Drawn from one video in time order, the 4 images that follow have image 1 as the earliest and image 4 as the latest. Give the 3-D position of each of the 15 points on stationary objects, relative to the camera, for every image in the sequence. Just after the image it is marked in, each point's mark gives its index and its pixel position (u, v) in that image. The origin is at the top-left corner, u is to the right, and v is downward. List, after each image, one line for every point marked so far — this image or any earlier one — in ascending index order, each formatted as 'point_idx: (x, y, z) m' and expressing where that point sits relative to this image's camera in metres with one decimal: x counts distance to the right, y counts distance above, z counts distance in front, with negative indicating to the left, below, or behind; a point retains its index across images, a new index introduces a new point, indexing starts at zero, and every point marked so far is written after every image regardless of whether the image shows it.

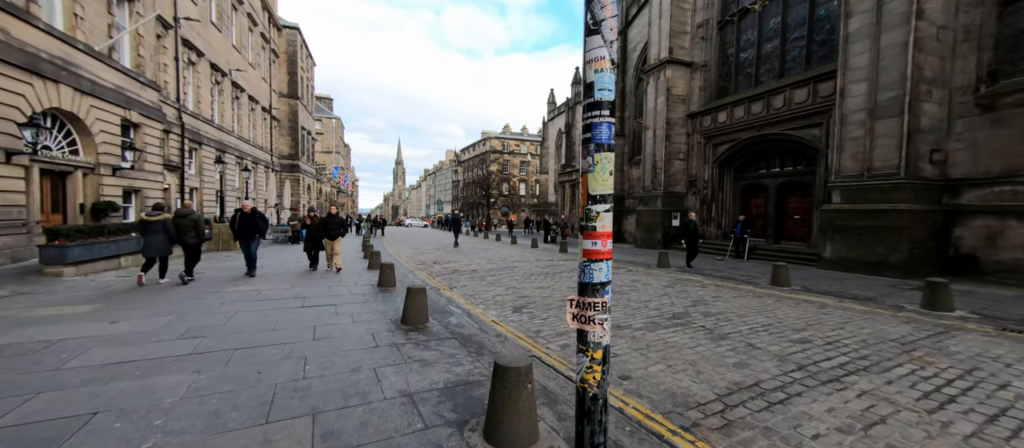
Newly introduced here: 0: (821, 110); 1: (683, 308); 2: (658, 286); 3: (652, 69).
0: (+11.7, +4.3, +13.1) m
1: (+3.1, -1.5, +6.2) m
2: (+3.6, -1.5, +8.6) m
3: (+7.8, +8.6, +19.2) m
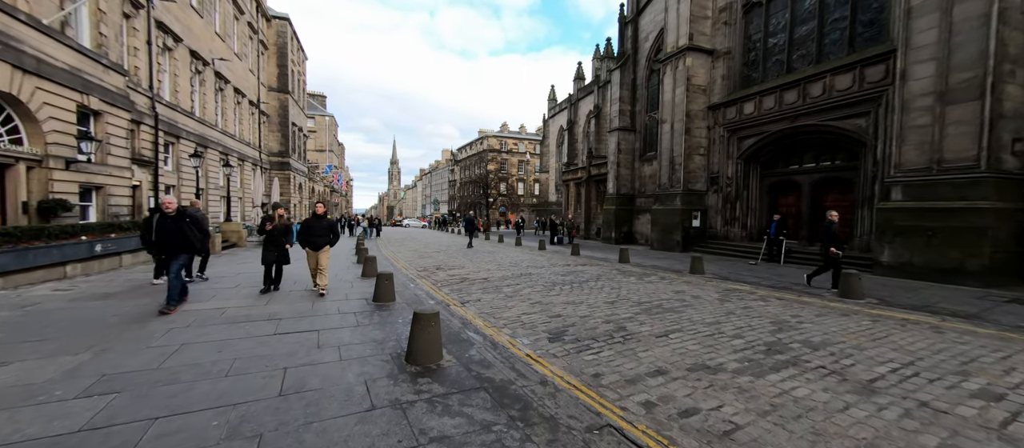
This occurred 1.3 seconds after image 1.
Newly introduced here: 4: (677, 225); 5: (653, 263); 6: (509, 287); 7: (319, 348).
0: (+12.1, +4.3, +11.7) m
1: (+3.6, -1.6, +4.8) m
2: (+4.1, -1.6, +7.2) m
3: (+8.1, +8.6, +17.8) m
4: (+8.3, 0.0, +17.3) m
5: (+5.2, -1.5, +12.7) m
6: (-0.1, -1.5, +8.4) m
7: (-2.5, -1.6, +4.5) m
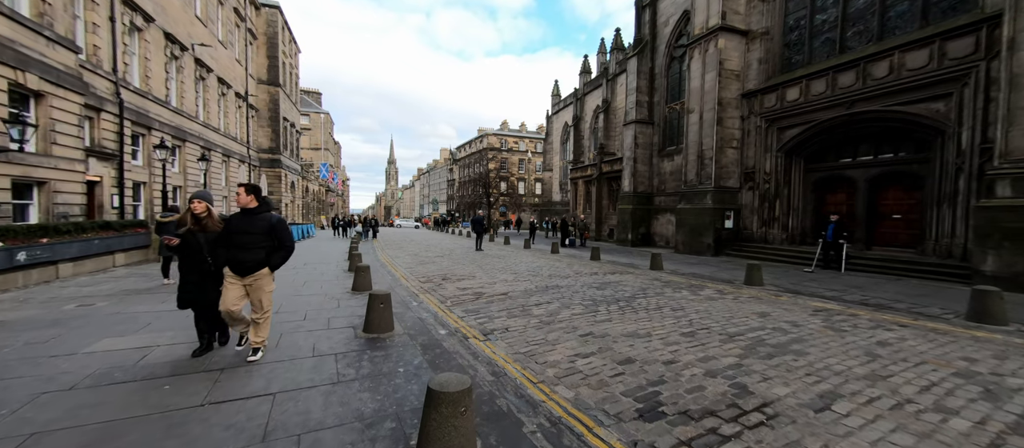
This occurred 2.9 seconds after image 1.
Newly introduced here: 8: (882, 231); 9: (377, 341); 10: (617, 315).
0: (+12.7, +4.3, +10.0) m
1: (+4.2, -1.6, +3.0) m
2: (+4.7, -1.6, +5.4) m
3: (+8.7, +8.6, +16.0) m
4: (+8.8, -0.1, +15.5) m
5: (+5.8, -1.5, +10.9) m
6: (+0.5, -1.6, +6.6) m
7: (-1.9, -1.7, +2.6) m
8: (+13.2, -0.3, +12.3) m
9: (-1.9, -1.7, +4.9) m
10: (+1.8, -1.5, +5.9) m
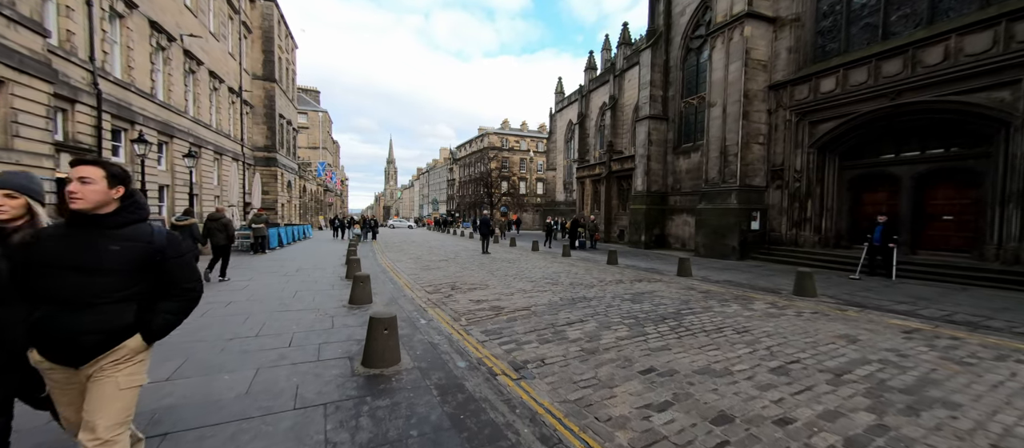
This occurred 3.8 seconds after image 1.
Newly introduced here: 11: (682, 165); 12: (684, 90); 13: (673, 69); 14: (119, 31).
0: (+13.1, +4.2, +8.9) m
1: (+4.7, -1.7, +1.9) m
2: (+5.2, -1.7, +4.3) m
3: (+9.1, +8.5, +15.0) m
4: (+9.2, -0.1, +14.4) m
5: (+6.2, -1.6, +9.9) m
6: (+1.0, -1.6, +5.5) m
7: (-1.4, -1.7, +1.5) m
8: (+13.6, -0.3, +11.2) m
9: (-1.4, -1.7, +3.8) m
10: (+2.2, -1.6, +4.8) m
11: (+9.5, +3.3, +19.3) m
12: (+9.6, +7.5, +19.3) m
13: (+9.3, +8.9, +19.9) m
14: (-17.1, +8.4, +15.0) m
